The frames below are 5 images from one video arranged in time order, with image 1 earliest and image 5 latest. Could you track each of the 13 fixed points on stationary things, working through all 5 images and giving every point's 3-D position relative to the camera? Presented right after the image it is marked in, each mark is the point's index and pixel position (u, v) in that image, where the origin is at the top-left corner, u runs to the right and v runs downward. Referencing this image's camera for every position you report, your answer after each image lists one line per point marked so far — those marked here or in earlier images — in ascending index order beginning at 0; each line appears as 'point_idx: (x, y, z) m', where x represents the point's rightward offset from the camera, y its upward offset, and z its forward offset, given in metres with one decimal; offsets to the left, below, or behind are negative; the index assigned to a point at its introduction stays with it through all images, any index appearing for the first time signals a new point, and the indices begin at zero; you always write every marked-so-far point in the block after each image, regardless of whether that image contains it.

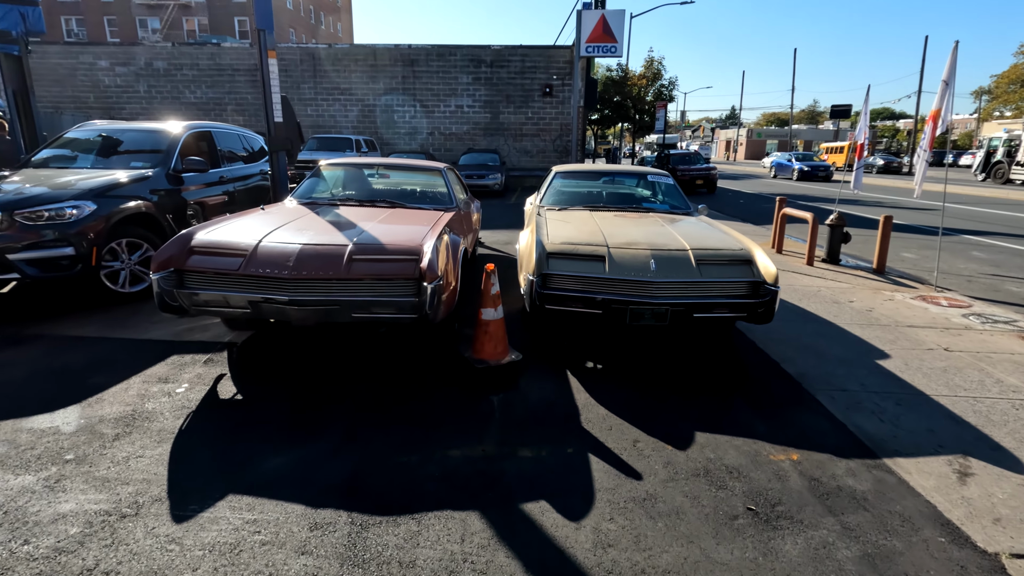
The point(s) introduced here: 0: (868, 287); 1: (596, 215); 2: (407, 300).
0: (+4.8, 0.0, +7.2) m
1: (+0.9, +0.8, +5.6) m
2: (-0.7, -0.1, +3.8) m
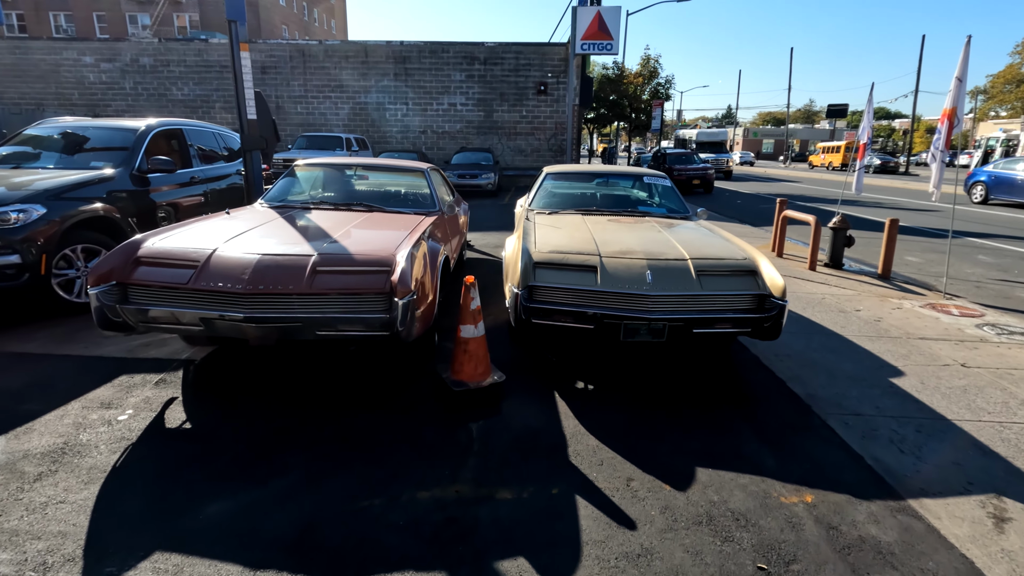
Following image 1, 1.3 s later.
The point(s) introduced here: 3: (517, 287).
0: (+4.7, -0.1, +6.9) m
1: (+0.7, +0.7, +5.2) m
2: (-0.9, -0.2, +3.4) m
3: (0.0, 0.0, +4.0) m
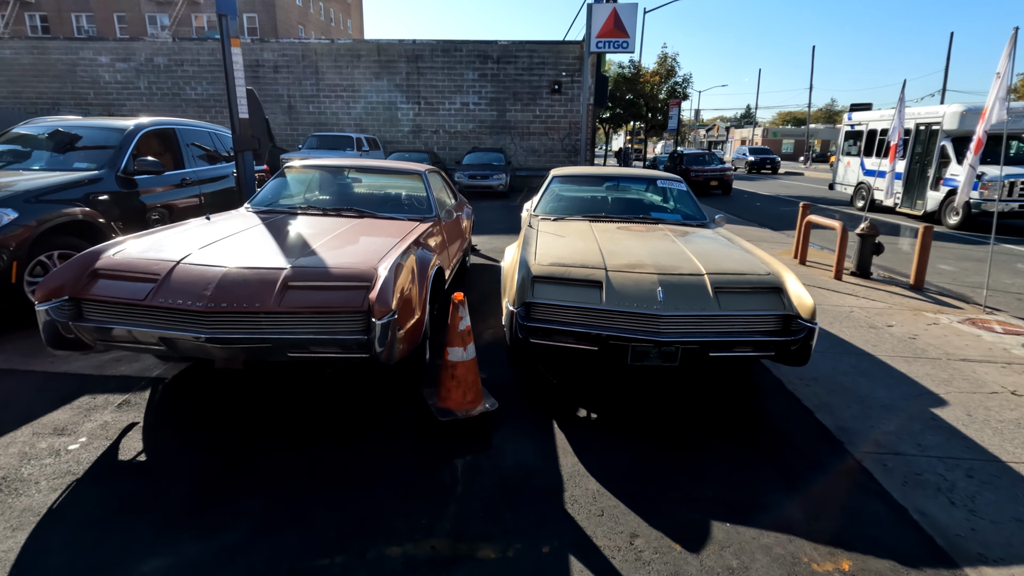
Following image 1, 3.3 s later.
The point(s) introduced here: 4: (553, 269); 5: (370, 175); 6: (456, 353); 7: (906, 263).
0: (+4.7, -0.2, +6.4) m
1: (+0.8, +0.6, +4.8) m
2: (-0.9, -0.3, +3.1) m
3: (0.0, -0.1, +3.6) m
4: (+0.3, +0.1, +3.7) m
5: (-1.5, +1.1, +5.7) m
6: (-0.3, -0.4, +3.2) m
7: (+6.4, +0.4, +8.7) m
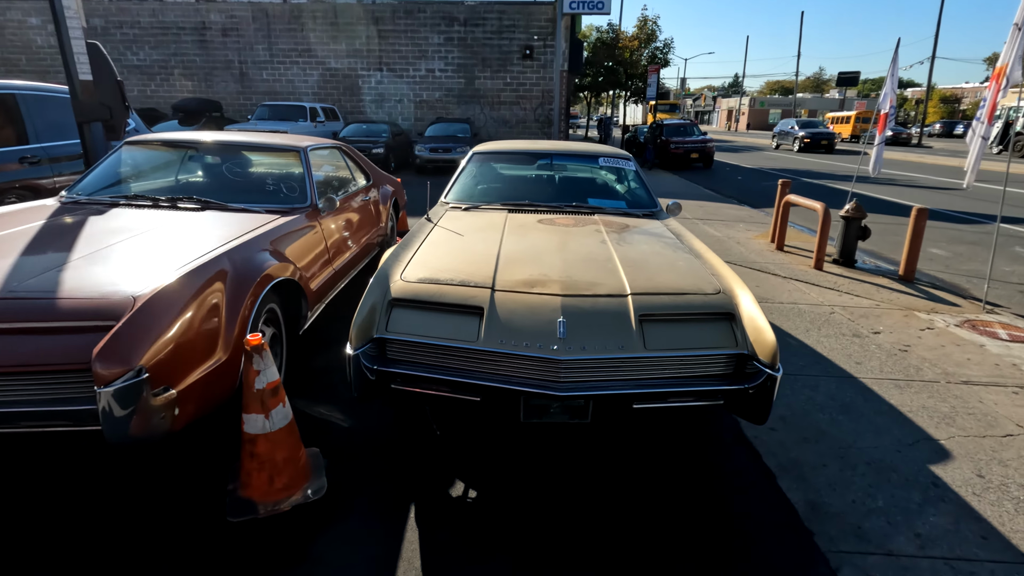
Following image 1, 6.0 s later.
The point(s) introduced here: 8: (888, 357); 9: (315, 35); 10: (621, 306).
0: (+3.9, -0.2, +5.4) m
1: (0.0, +0.5, +3.8) m
2: (-1.6, -0.5, +2.0) m
3: (-0.7, -0.2, +2.6) m
4: (-0.5, 0.0, +2.6) m
5: (-2.2, +1.1, +4.5) m
6: (-1.1, -0.5, +2.2) m
7: (+5.6, +0.6, +7.8) m
8: (+3.0, -0.5, +4.2) m
9: (-7.2, +9.3, +19.5) m
10: (+0.5, -0.1, +2.5) m
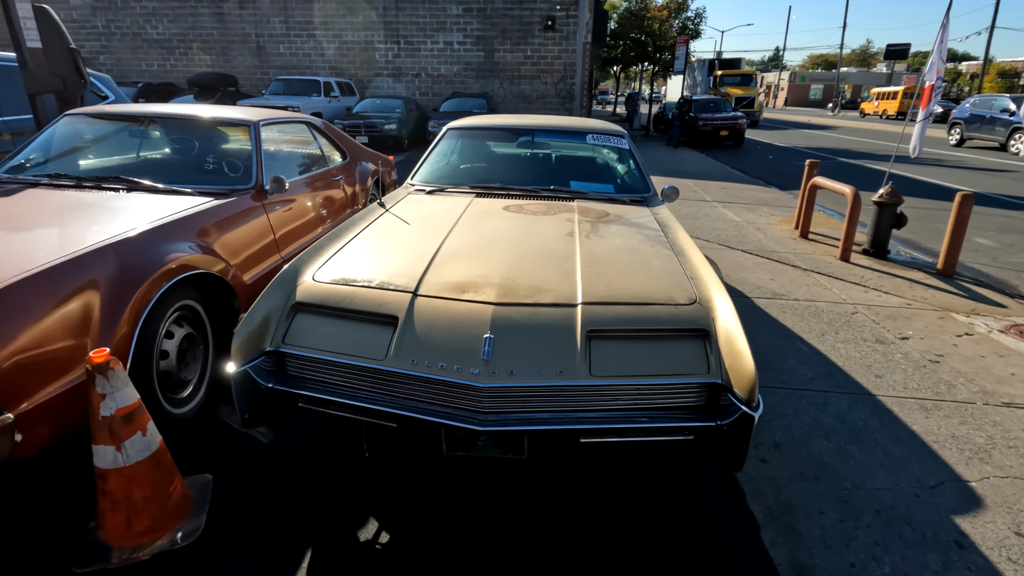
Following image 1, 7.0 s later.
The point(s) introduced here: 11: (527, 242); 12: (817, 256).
0: (+3.8, -0.2, +4.8) m
1: (-0.2, +0.5, +3.3) m
2: (-2.0, -0.5, +1.7) m
3: (-1.0, -0.2, +2.2) m
4: (-0.7, 0.0, +2.2) m
5: (-2.4, +1.2, +4.1) m
6: (-1.4, -0.6, +1.8) m
7: (+5.5, +0.7, +7.0) m
8: (+2.7, -0.5, +3.7) m
9: (-6.5, +10.0, +19.0) m
10: (+0.2, -0.1, +2.0) m
11: (+0.1, +0.2, +2.7) m
12: (+3.6, +0.4, +6.2) m
